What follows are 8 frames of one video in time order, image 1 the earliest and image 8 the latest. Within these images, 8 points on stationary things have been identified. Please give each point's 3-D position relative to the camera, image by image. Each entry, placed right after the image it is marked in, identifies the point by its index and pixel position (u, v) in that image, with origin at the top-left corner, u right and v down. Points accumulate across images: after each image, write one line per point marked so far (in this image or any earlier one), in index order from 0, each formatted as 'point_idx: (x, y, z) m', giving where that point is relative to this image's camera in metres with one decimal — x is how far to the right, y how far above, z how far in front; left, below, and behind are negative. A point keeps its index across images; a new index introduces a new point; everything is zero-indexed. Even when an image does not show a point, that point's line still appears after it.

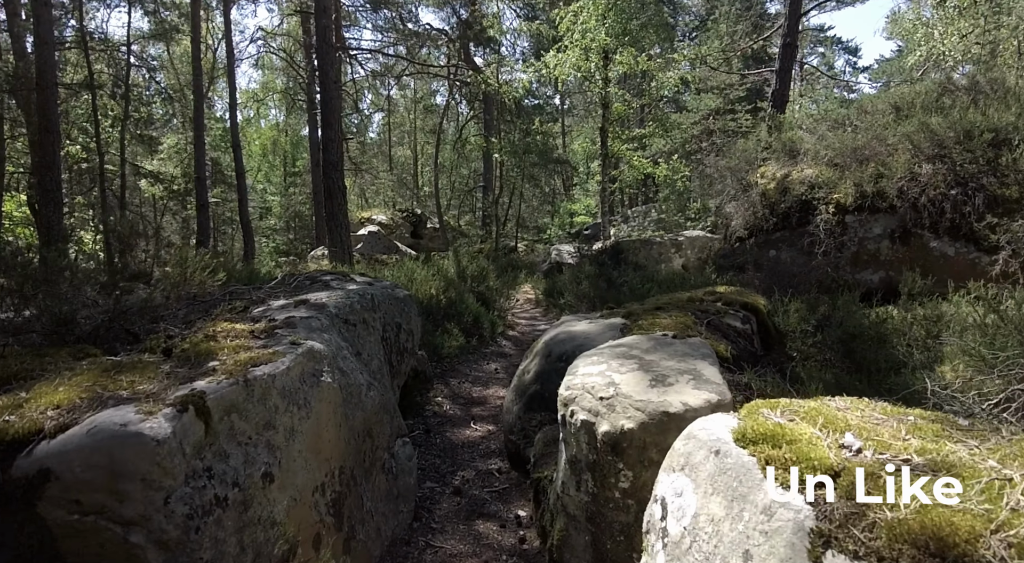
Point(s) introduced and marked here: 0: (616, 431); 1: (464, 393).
0: (+0.5, -0.7, +3.2) m
1: (-0.5, -1.2, +7.5) m
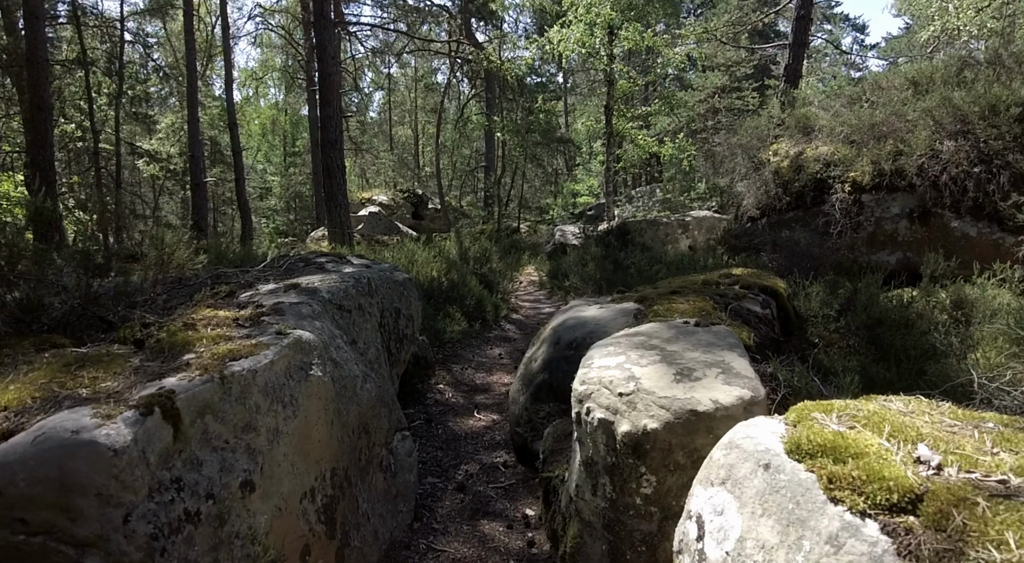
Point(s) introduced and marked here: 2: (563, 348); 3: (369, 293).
0: (+0.5, -0.6, +2.8) m
1: (-0.5, -1.0, +7.2) m
2: (+0.4, -0.5, +5.0) m
3: (-0.9, -0.1, +4.6) m
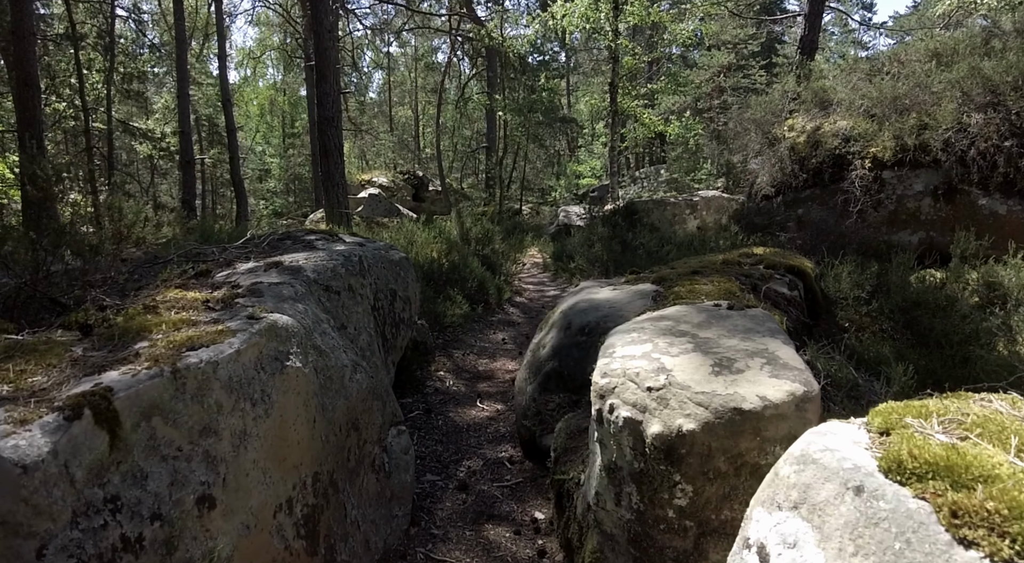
0: (+0.6, -0.5, +2.4) m
1: (-0.4, -0.8, +6.7) m
2: (+0.4, -0.3, +4.5) m
3: (-0.9, +0.1, +4.2) m
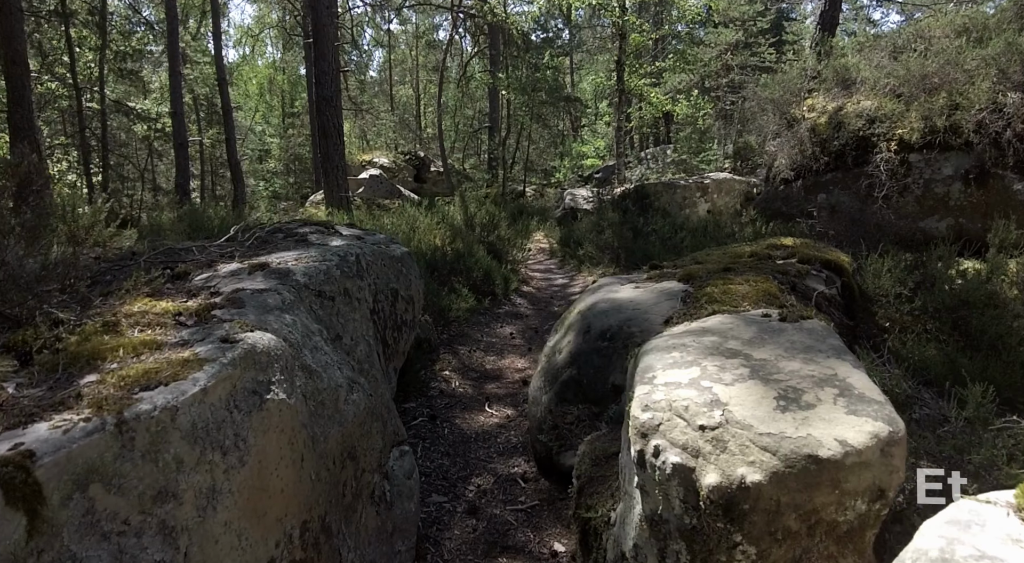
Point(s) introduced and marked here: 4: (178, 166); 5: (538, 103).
0: (+0.6, -0.6, +2.0) m
1: (-0.3, -0.8, +6.3) m
2: (+0.5, -0.3, +4.1) m
3: (-0.8, 0.0, +3.8) m
4: (-5.8, +2.0, +12.1) m
5: (+0.7, +5.1, +19.9) m
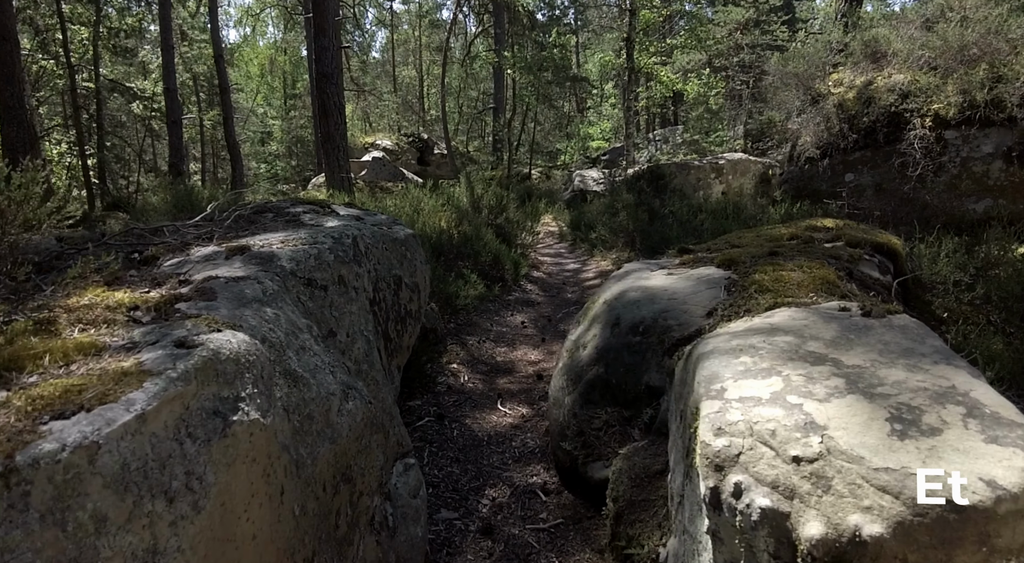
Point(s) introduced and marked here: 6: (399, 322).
0: (+0.7, -0.6, +1.5) m
1: (-0.2, -0.6, +5.9) m
2: (+0.6, -0.3, +3.6) m
3: (-0.7, +0.1, +3.3) m
4: (-5.6, +2.3, +11.6) m
5: (+0.9, +5.5, +19.3) m
6: (-0.6, -0.2, +3.8) m
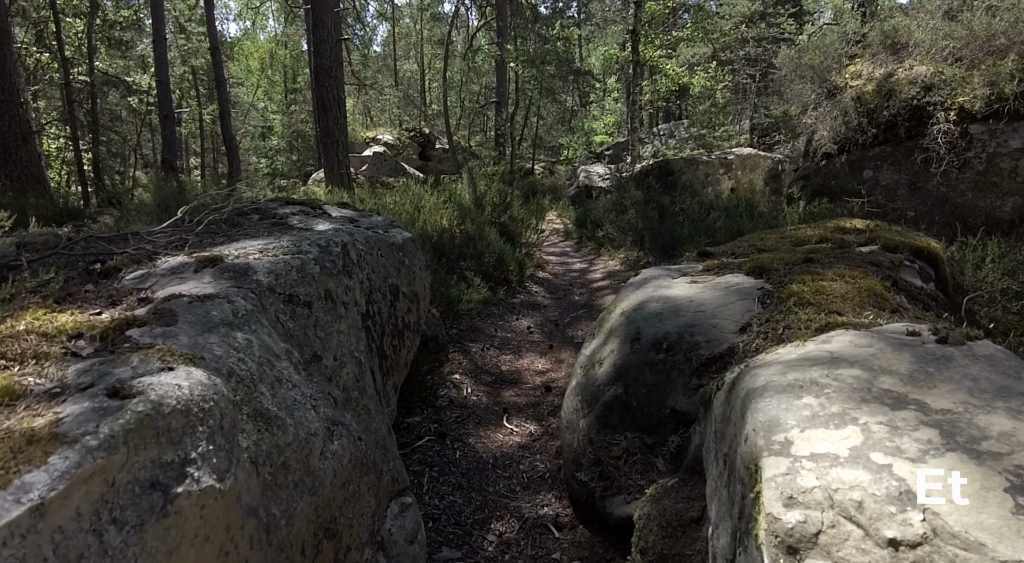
0: (+0.8, -0.6, +1.1) m
1: (-0.2, -0.7, +5.5) m
2: (+0.6, -0.3, +3.3) m
3: (-0.7, +0.1, +2.9) m
4: (-5.6, +2.3, +11.2) m
5: (+1.0, +5.6, +18.9) m
6: (-0.6, -0.3, +3.4) m
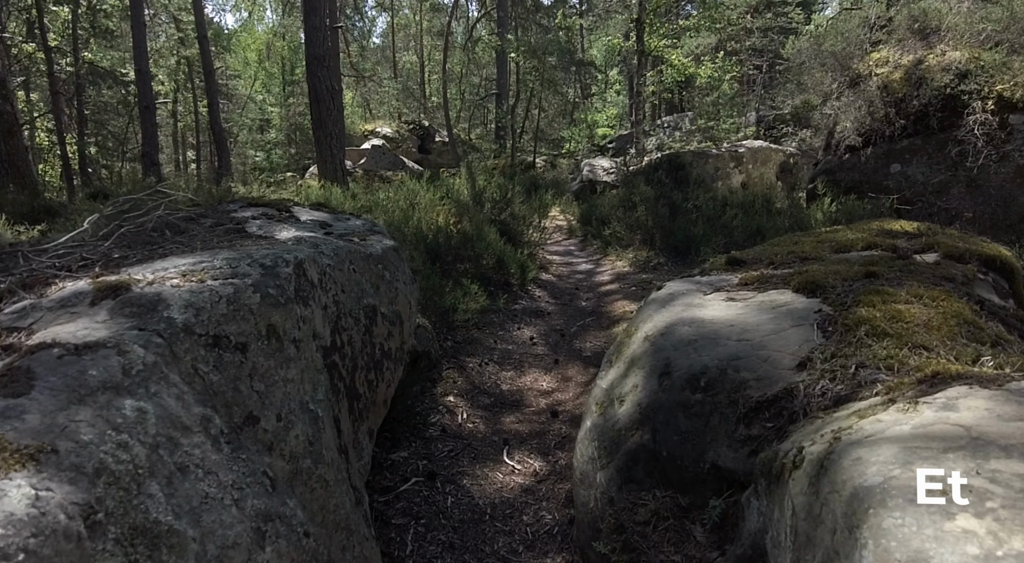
0: (+0.8, -0.7, +0.5) m
1: (-0.2, -0.7, +4.9) m
2: (+0.6, -0.4, +2.6) m
3: (-0.7, 0.0, +2.3) m
4: (-5.6, +2.3, +10.6) m
5: (+1.0, +5.6, +18.2) m
6: (-0.6, -0.4, +2.8) m
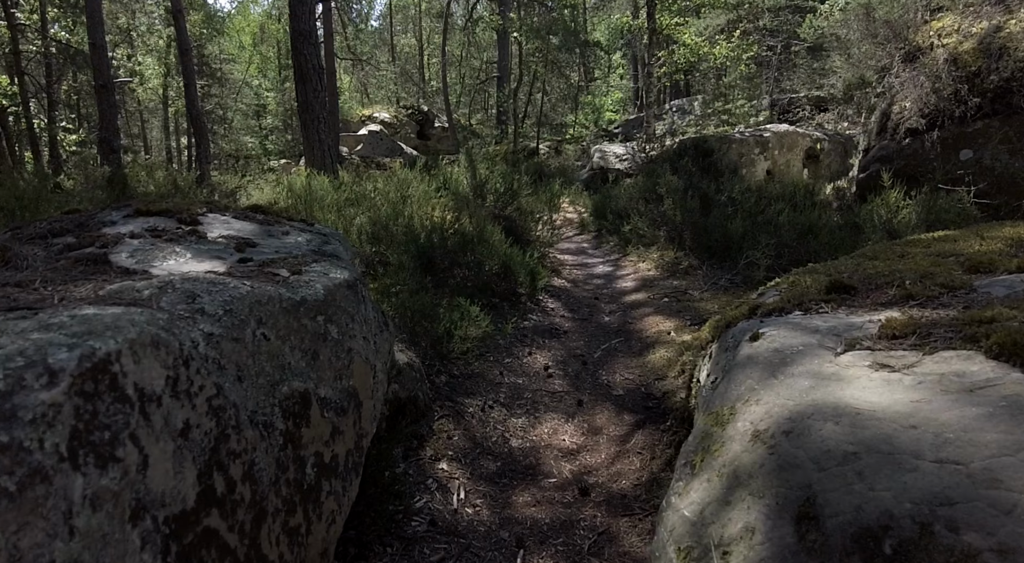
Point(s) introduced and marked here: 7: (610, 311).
0: (+0.8, -0.9, -0.6) m
1: (-0.1, -0.9, +3.7) m
2: (+0.7, -0.6, +1.5) m
3: (-0.6, -0.2, +1.1) m
4: (-5.5, +2.2, +9.4) m
5: (+1.1, +5.8, +16.9) m
6: (-0.5, -0.5, +1.6) m
7: (+0.8, -0.2, +6.0) m
